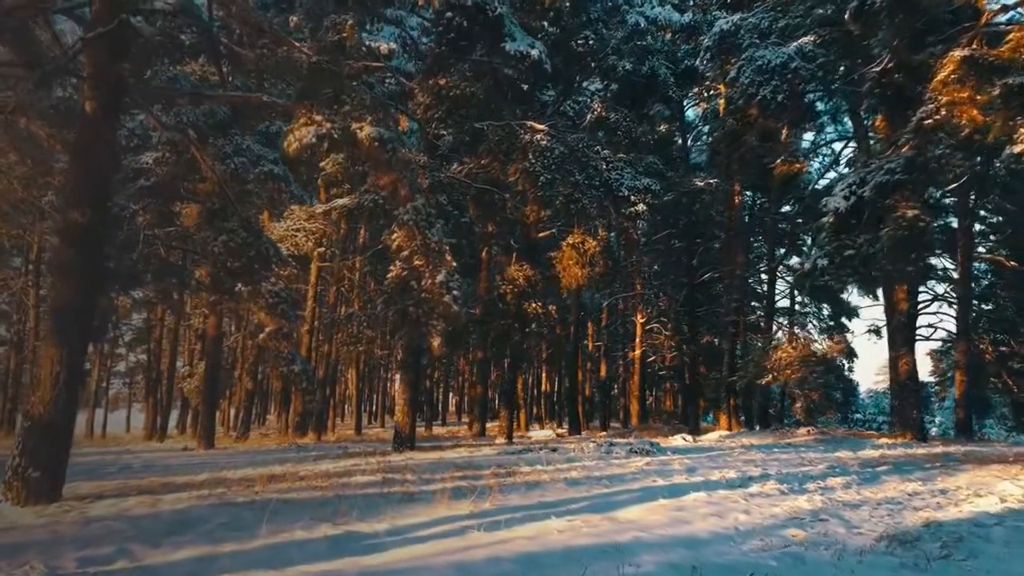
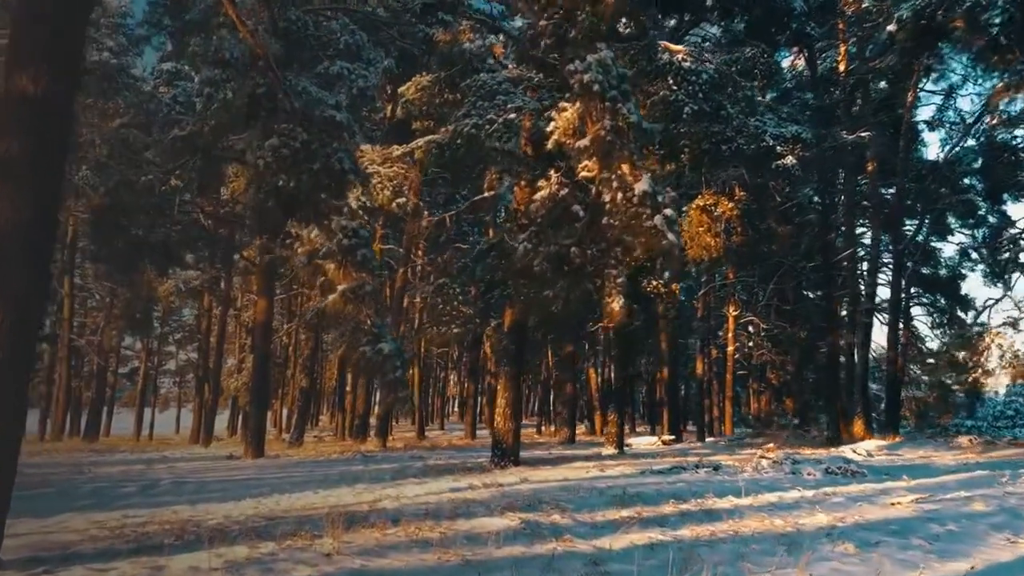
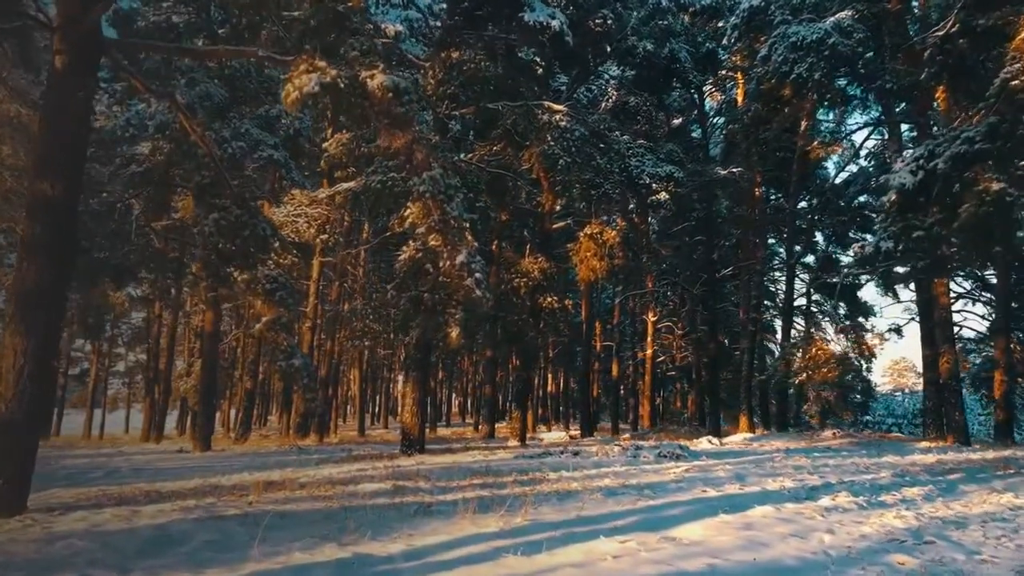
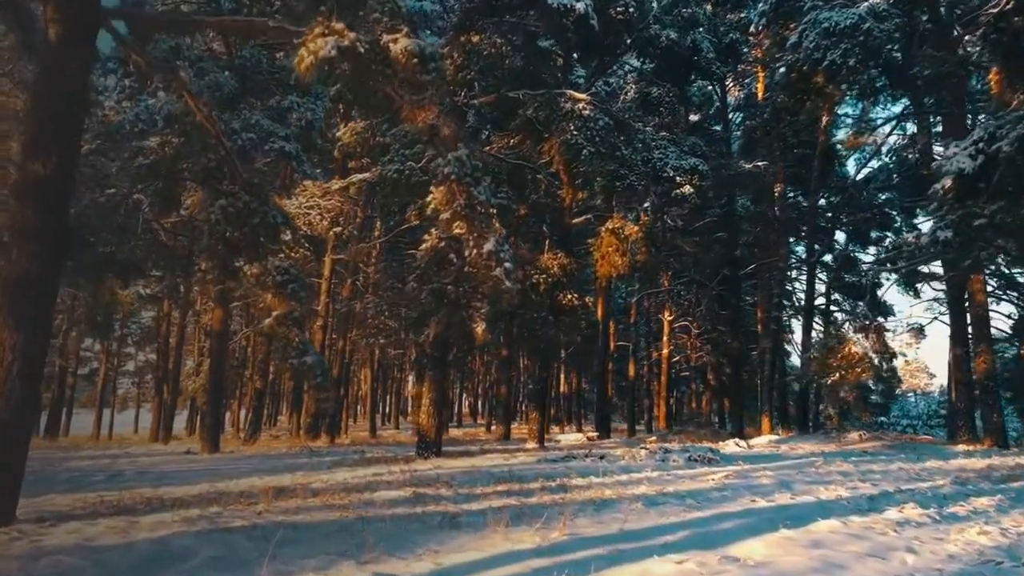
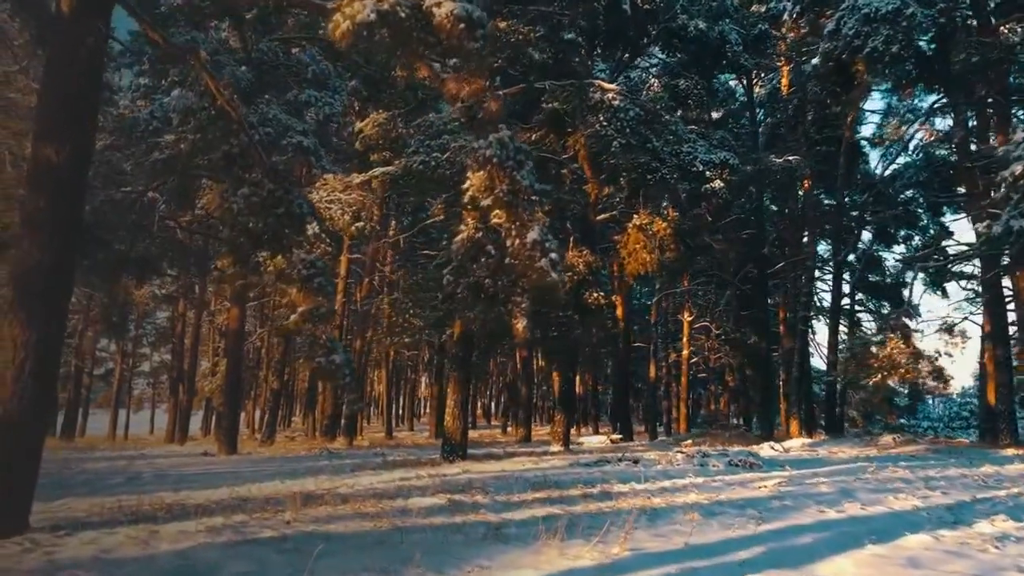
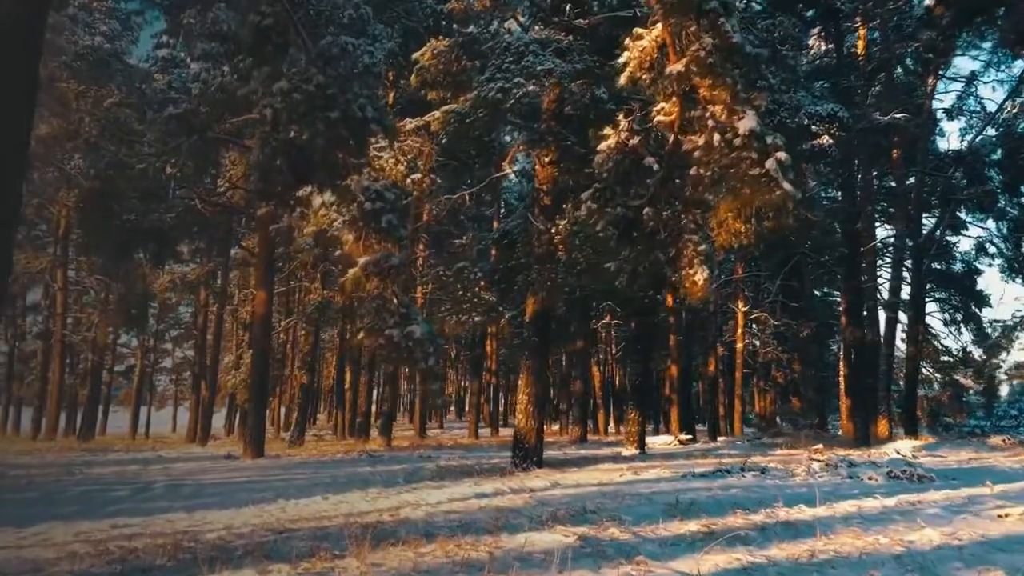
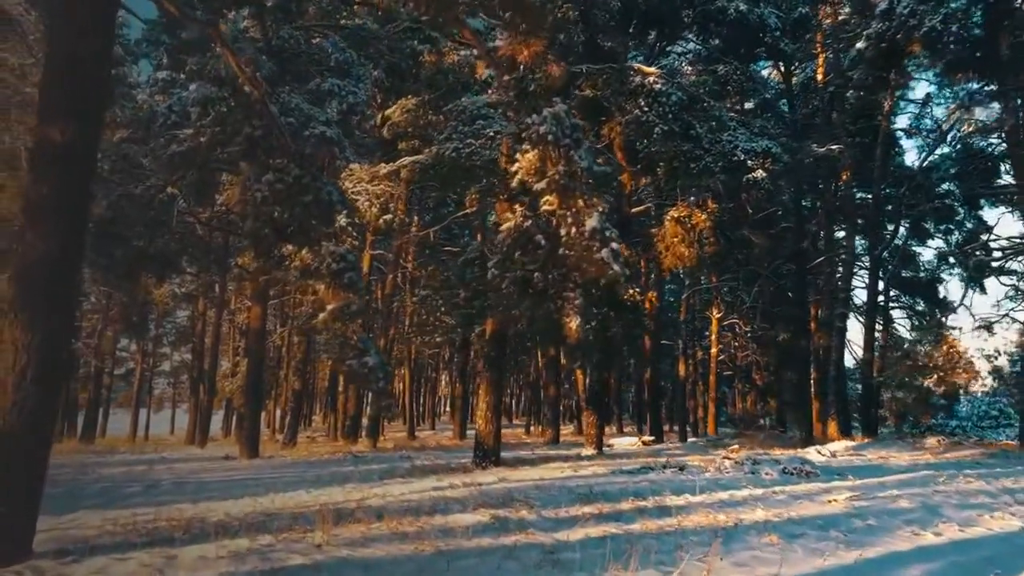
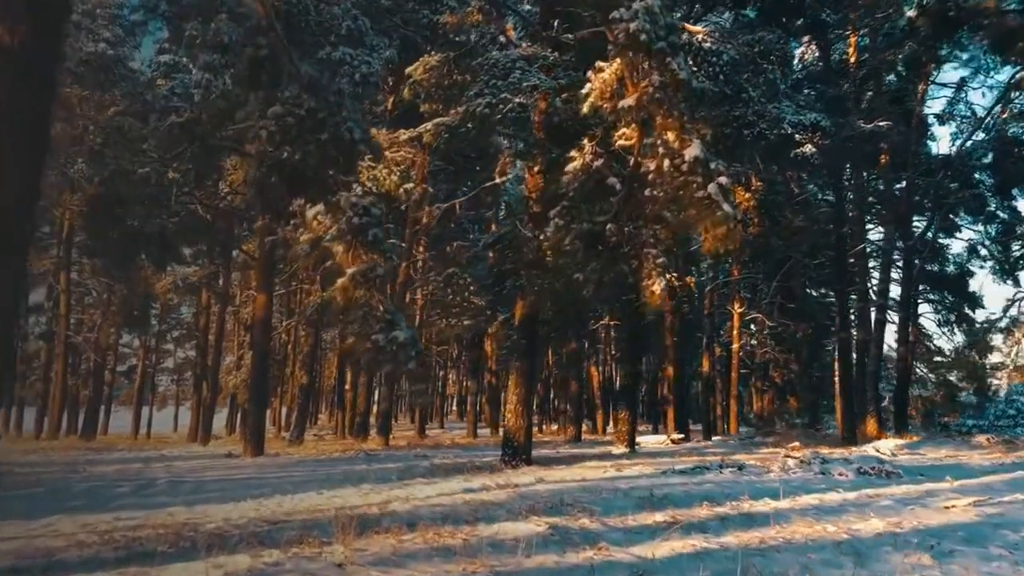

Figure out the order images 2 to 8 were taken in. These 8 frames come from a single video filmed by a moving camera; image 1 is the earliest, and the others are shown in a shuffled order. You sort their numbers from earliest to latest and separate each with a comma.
3, 4, 5, 7, 2, 8, 6
